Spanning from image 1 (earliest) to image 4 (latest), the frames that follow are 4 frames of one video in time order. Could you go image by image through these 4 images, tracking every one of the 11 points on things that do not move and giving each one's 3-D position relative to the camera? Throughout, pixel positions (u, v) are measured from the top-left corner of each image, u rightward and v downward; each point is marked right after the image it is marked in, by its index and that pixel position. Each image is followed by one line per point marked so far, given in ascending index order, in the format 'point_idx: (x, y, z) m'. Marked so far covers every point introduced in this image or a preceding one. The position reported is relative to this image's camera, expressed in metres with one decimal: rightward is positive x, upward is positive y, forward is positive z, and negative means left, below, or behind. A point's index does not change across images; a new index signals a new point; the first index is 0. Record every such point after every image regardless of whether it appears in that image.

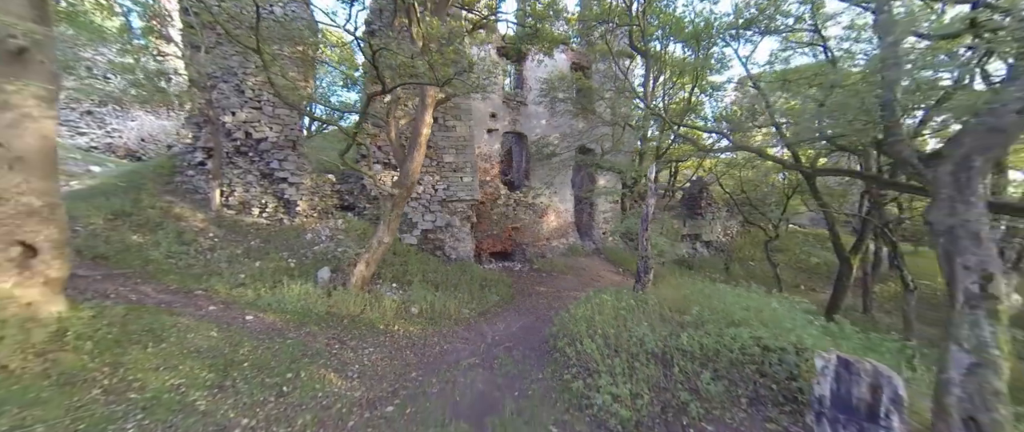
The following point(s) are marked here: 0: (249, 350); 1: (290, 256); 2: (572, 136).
0: (-3.0, -1.5, +3.9) m
1: (-5.2, -0.9, +7.9) m
2: (+2.4, +3.2, +13.6) m
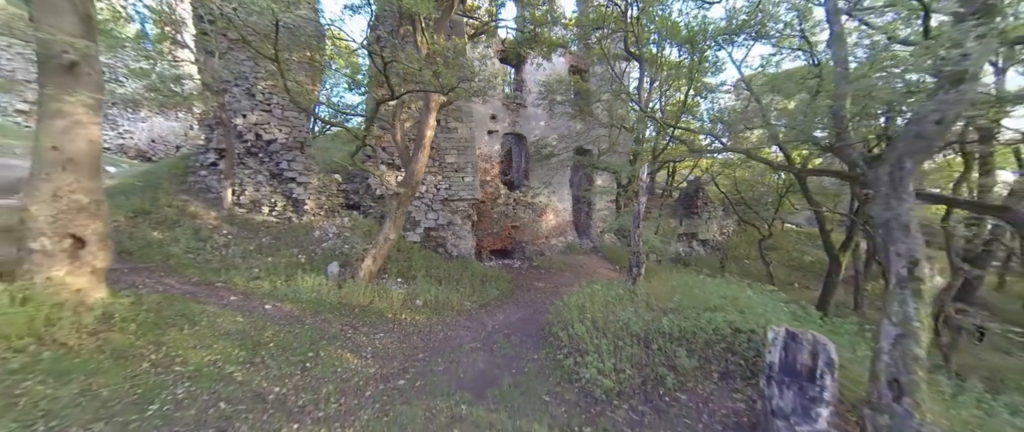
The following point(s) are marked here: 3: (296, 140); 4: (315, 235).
0: (-3.0, -1.5, +4.3) m
1: (-5.2, -0.9, +8.3) m
2: (+2.4, +3.3, +14.0) m
3: (-6.8, +2.4, +10.6) m
4: (-5.5, -0.5, +9.3) m
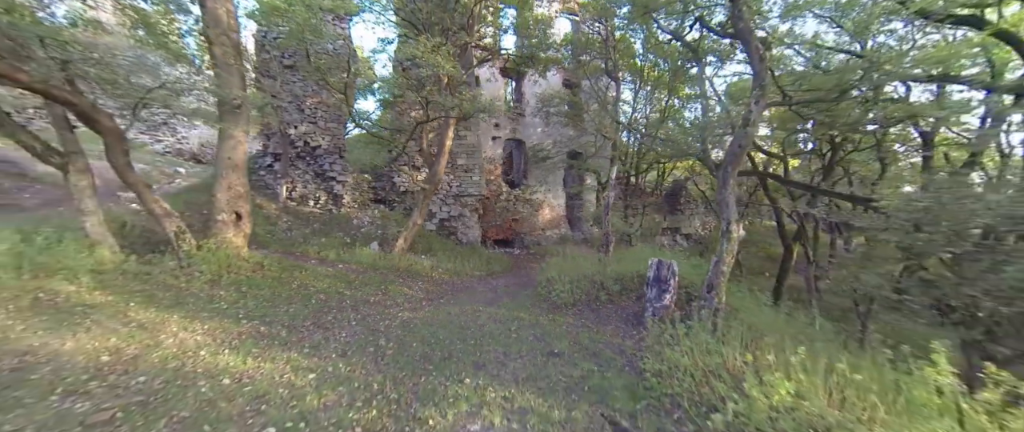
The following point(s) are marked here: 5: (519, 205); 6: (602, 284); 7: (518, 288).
0: (-3.1, -1.2, +6.6) m
1: (-5.3, -0.6, +10.7) m
2: (+2.5, +3.6, +16.2) m
3: (-6.8, +2.7, +13.0) m
4: (-5.5, -0.2, +11.6) m
5: (+0.3, +0.5, +15.7) m
6: (+1.6, -1.2, +6.1) m
7: (+0.1, -1.5, +7.1) m
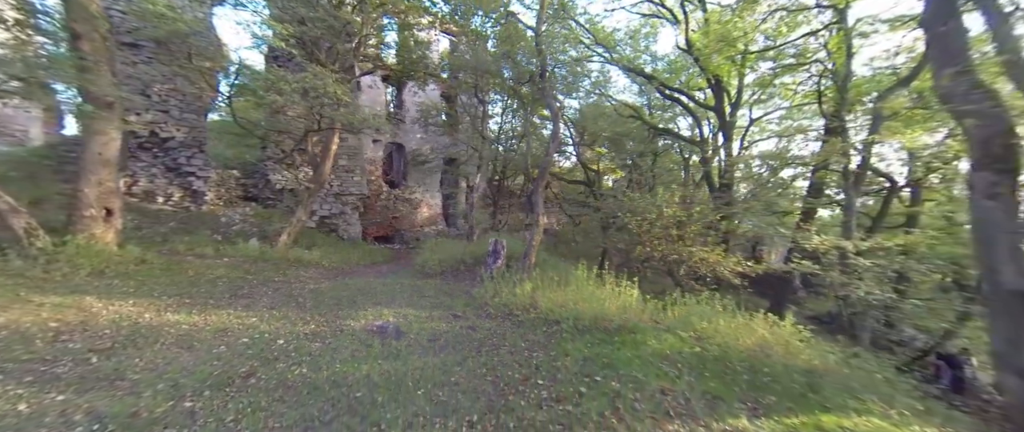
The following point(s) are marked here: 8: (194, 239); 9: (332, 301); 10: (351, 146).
0: (-5.8, -1.1, +7.4) m
1: (-9.2, -0.5, +10.4) m
2: (-3.9, +3.7, +18.3) m
3: (-11.4, +2.8, +12.1) m
4: (-9.8, -0.1, +11.3) m
5: (-5.7, +0.6, +17.0) m
6: (-1.2, -1.1, +8.5) m
7: (-2.9, -1.4, +8.9) m
8: (-9.0, -0.7, +9.5) m
9: (-2.9, -1.4, +5.4) m
10: (-7.2, +3.2, +15.1) m
